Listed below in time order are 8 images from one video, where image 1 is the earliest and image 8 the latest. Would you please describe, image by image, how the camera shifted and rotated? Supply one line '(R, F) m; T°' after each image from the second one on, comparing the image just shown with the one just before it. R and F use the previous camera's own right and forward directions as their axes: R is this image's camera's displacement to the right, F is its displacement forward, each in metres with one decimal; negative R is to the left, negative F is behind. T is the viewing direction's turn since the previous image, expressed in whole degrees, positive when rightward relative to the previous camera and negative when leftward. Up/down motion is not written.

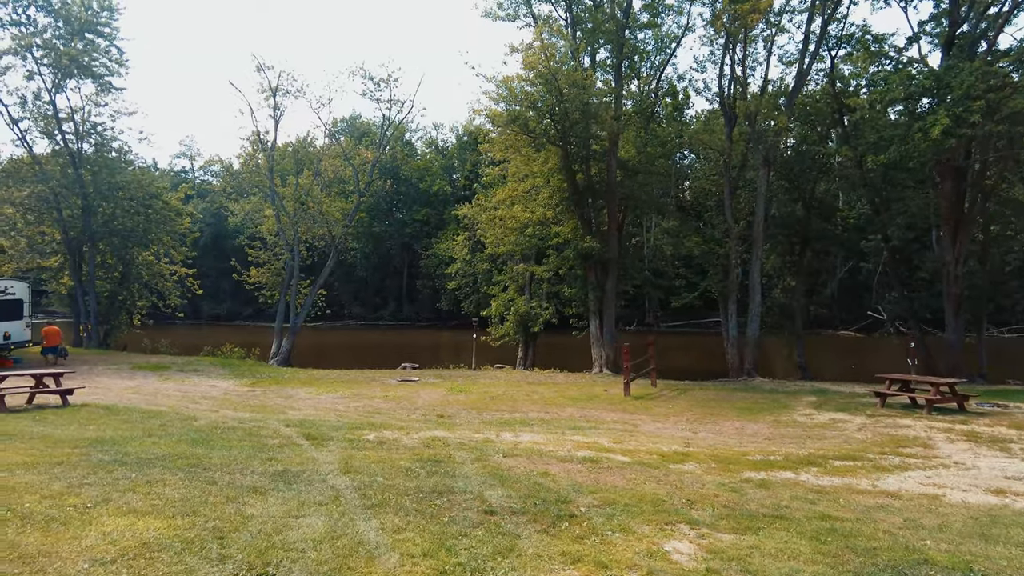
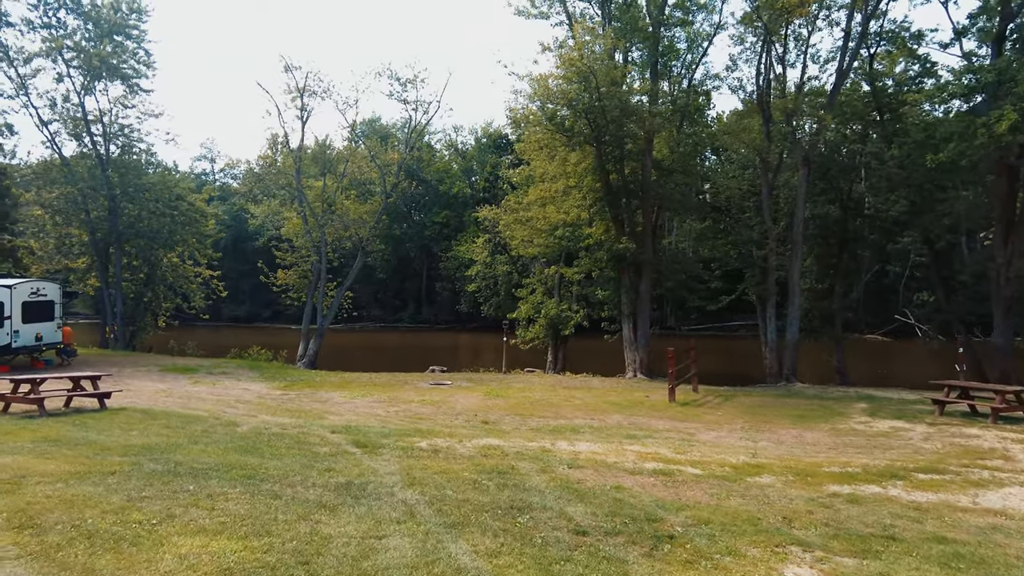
(-0.6, +0.4) m; -1°
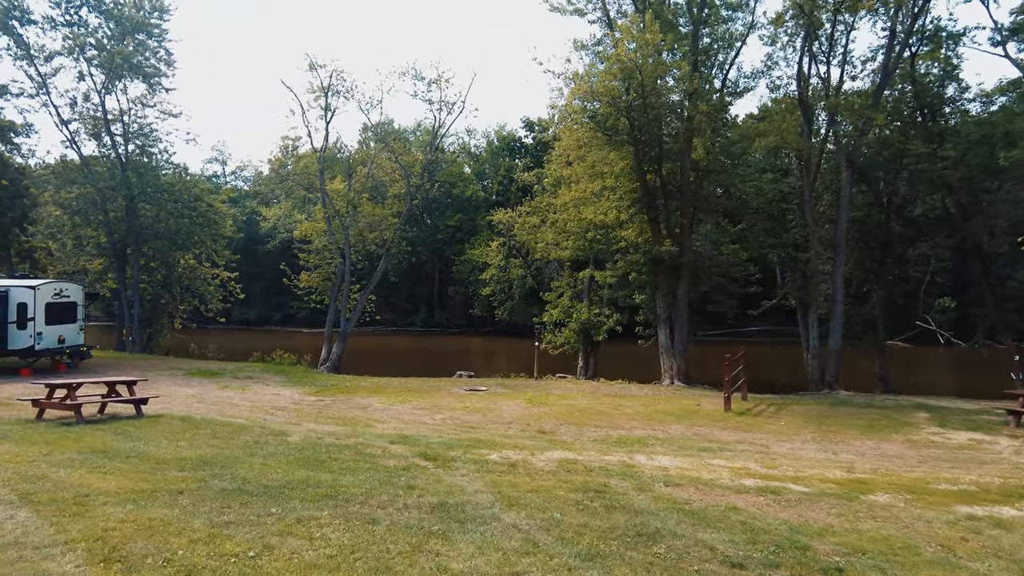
(-0.9, +0.6) m; 0°
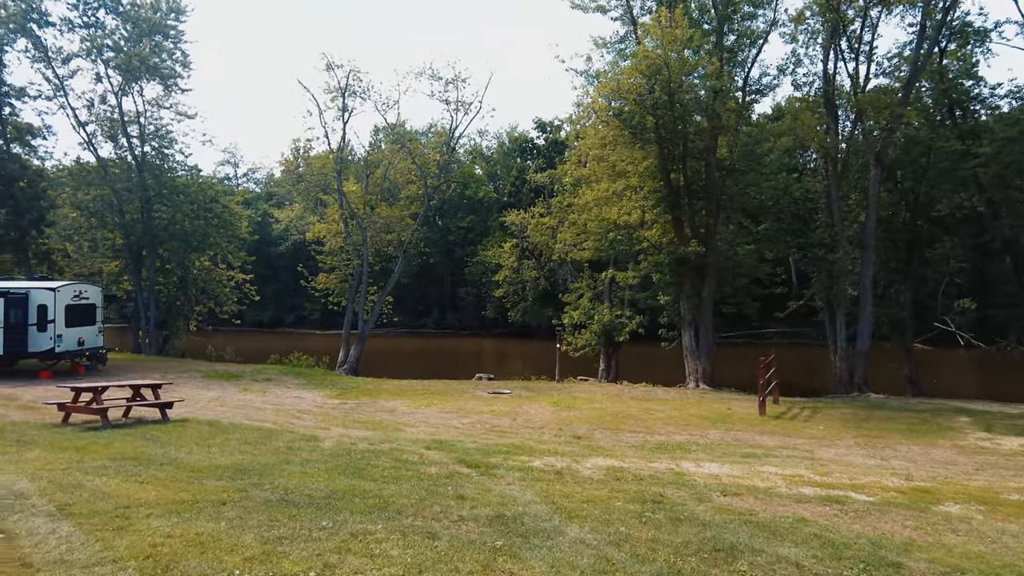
(-0.4, +0.3) m; -1°
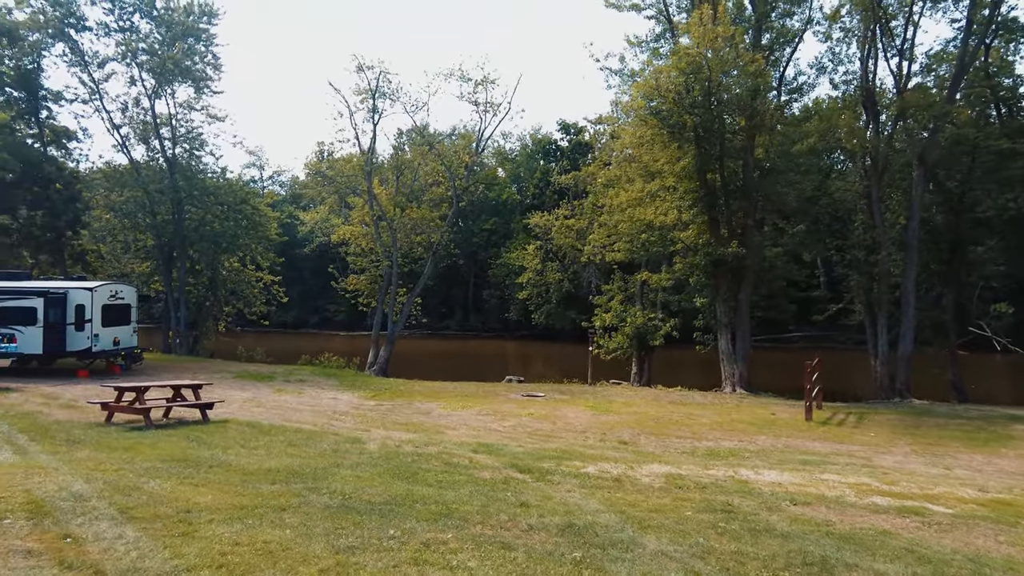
(-0.4, +0.2) m; -2°
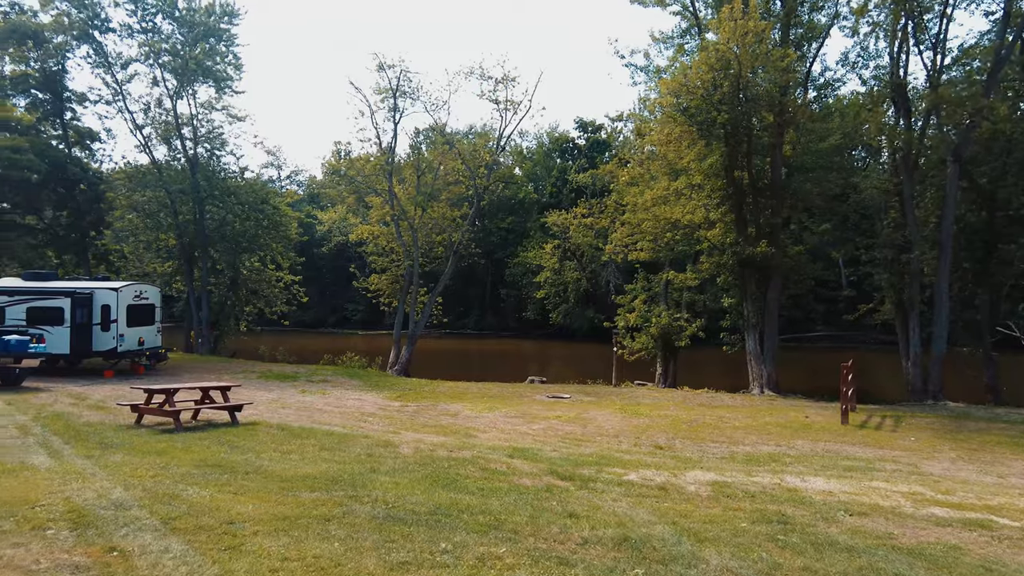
(-0.3, +0.2) m; -1°
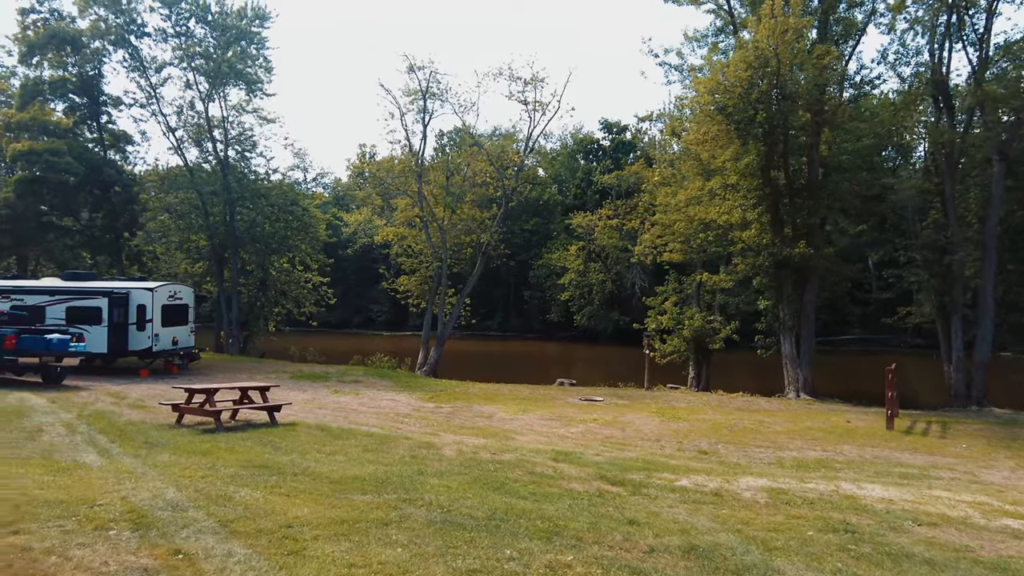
(-0.3, +0.1) m; -2°
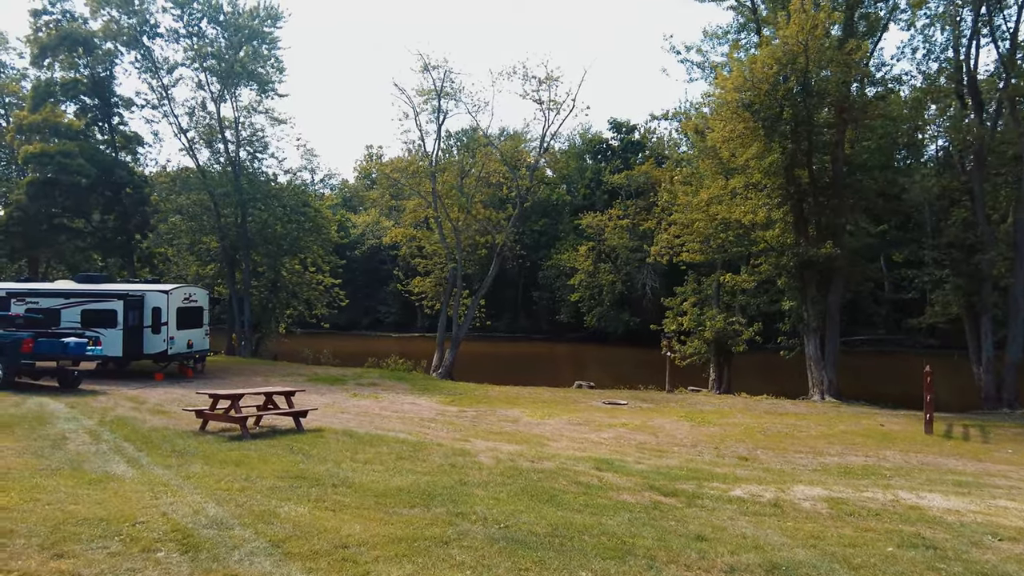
(-0.4, +0.3) m; 0°
